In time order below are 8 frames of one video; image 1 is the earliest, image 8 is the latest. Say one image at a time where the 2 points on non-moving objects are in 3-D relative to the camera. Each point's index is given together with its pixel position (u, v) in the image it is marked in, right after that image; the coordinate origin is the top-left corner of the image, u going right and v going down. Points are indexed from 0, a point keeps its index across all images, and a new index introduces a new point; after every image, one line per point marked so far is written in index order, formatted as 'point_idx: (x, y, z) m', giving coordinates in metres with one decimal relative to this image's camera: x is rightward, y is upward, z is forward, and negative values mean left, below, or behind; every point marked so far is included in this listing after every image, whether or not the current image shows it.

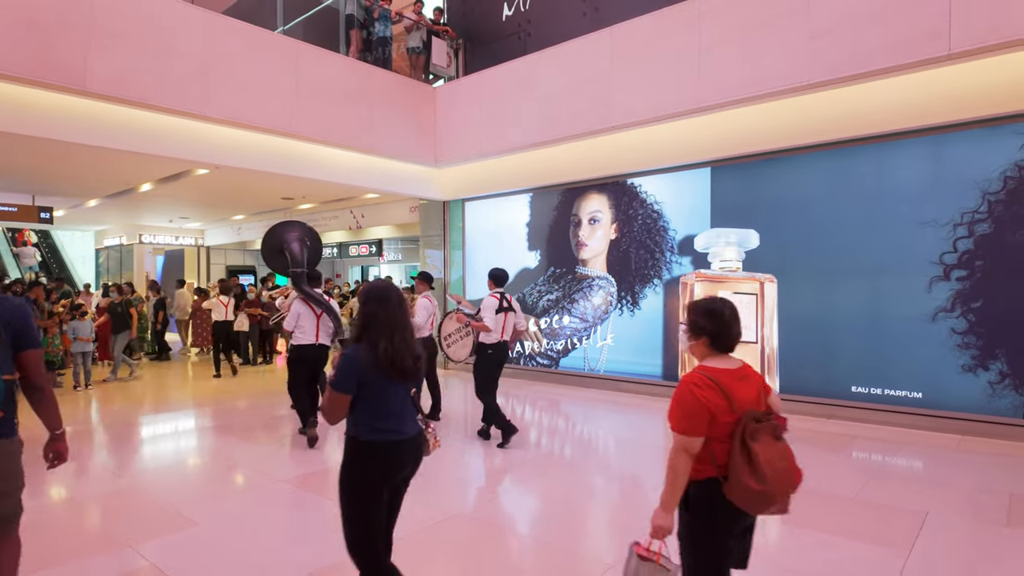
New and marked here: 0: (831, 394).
0: (+3.2, -1.1, +5.6) m
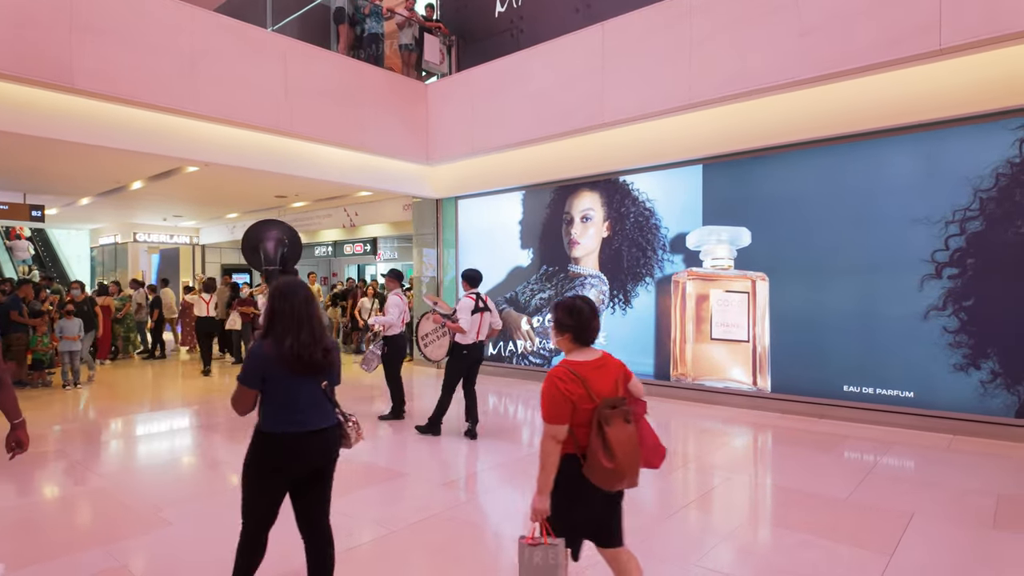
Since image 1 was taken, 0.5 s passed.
0: (+3.1, -1.0, +5.6) m
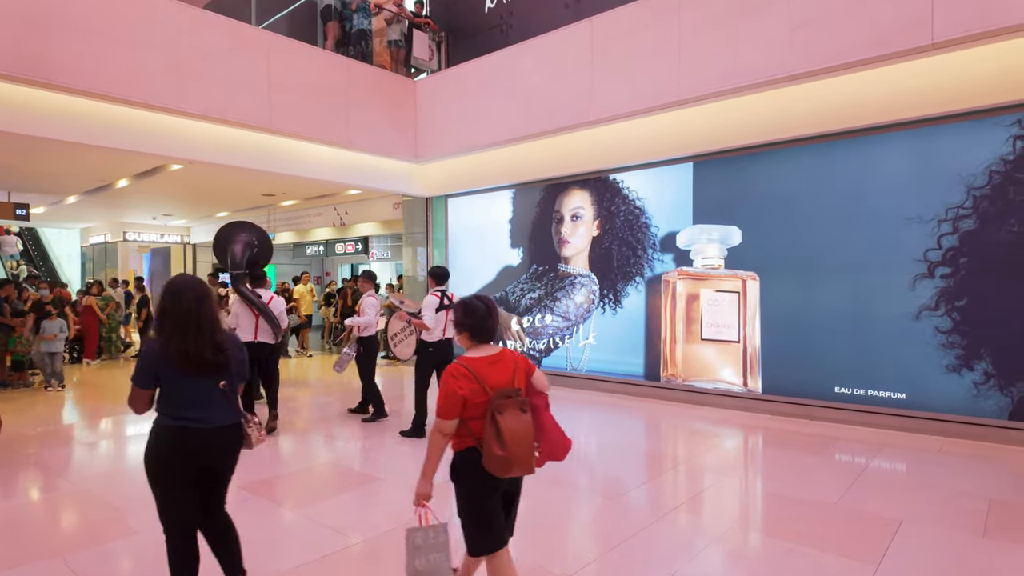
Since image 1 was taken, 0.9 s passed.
0: (+3.0, -1.0, +5.5) m
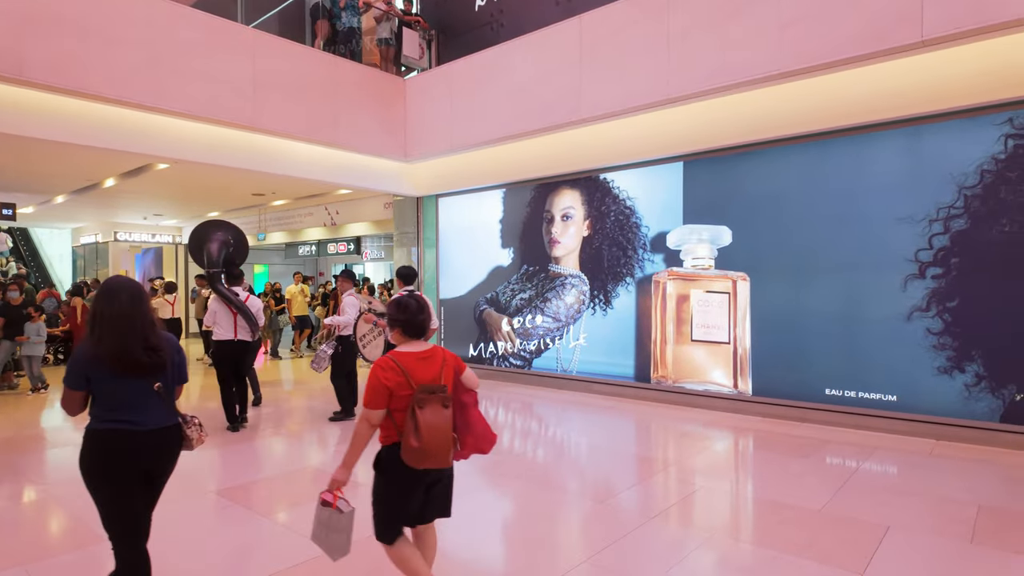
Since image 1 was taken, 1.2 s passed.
0: (+2.8, -1.0, +5.4) m
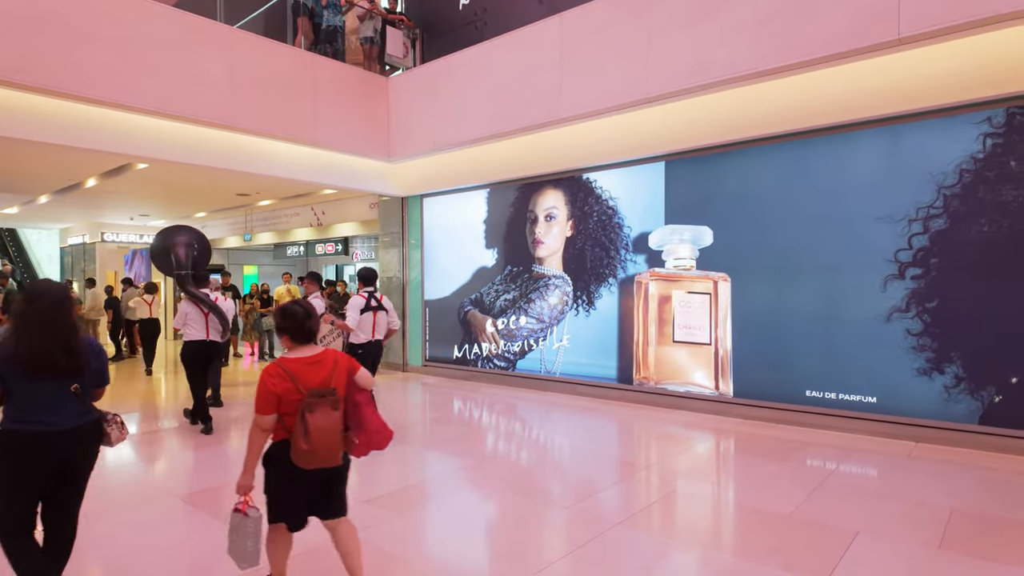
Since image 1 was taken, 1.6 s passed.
0: (+2.6, -1.1, +5.4) m
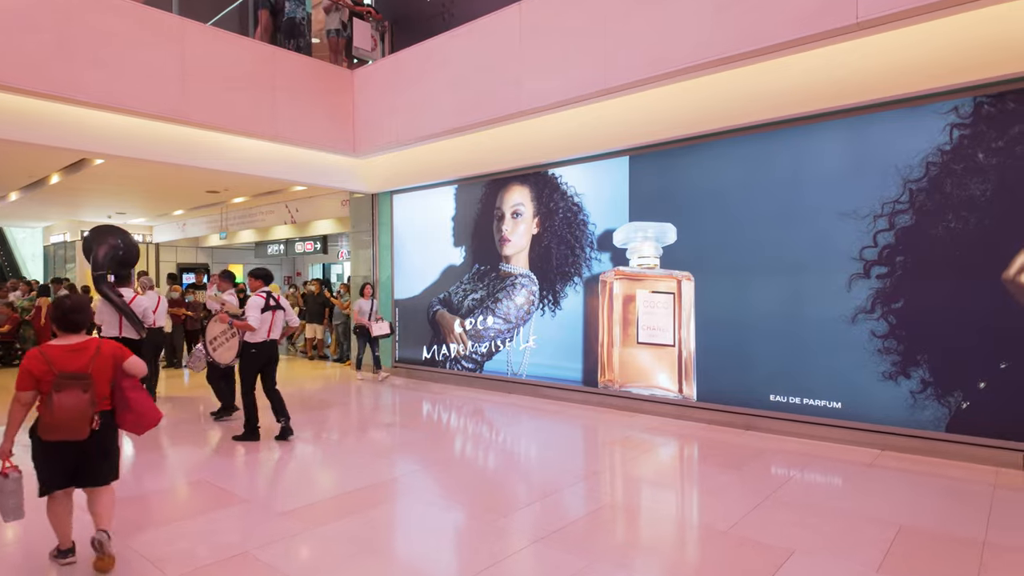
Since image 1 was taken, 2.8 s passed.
0: (+2.2, -1.0, +5.1) m
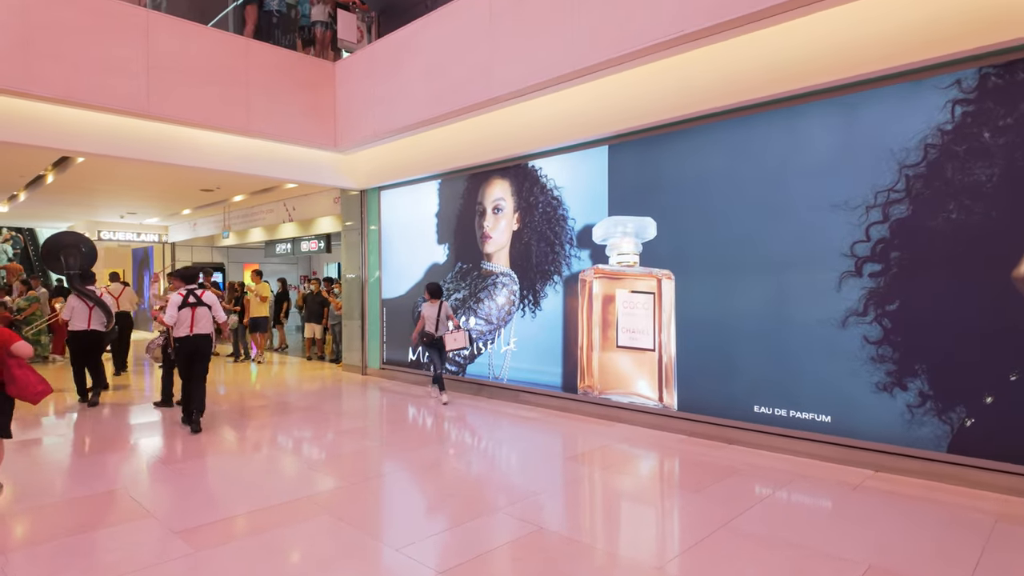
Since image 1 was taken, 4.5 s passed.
0: (+1.8, -1.0, +4.7) m
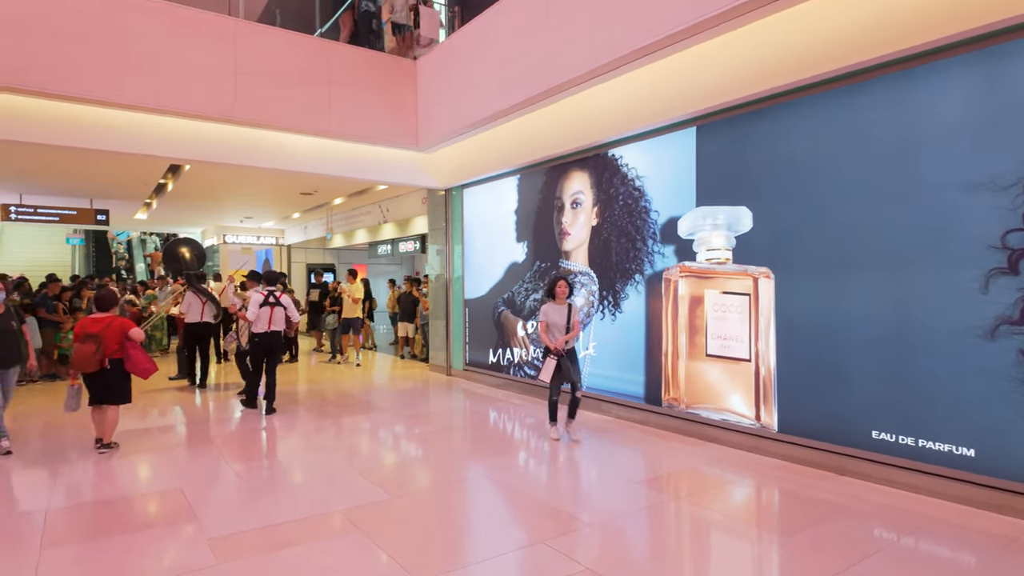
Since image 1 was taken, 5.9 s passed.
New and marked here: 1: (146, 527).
0: (+2.3, -1.0, +3.9) m
1: (-2.4, -1.6, +3.6) m
